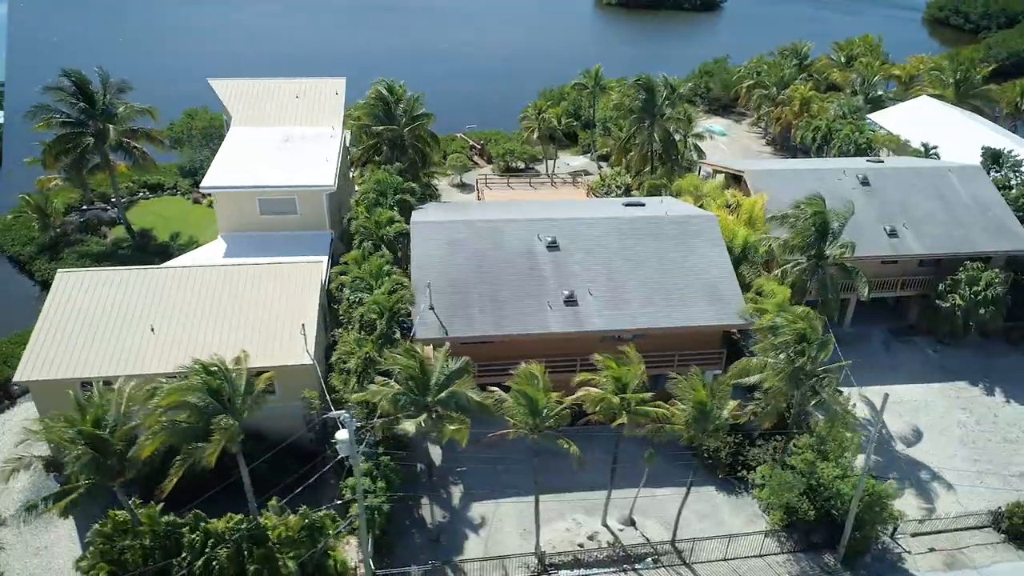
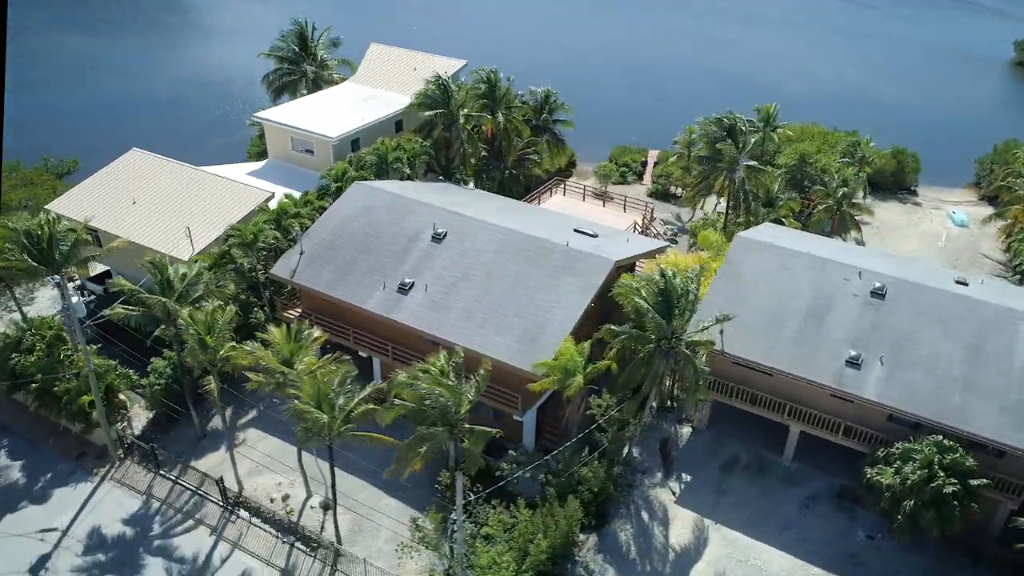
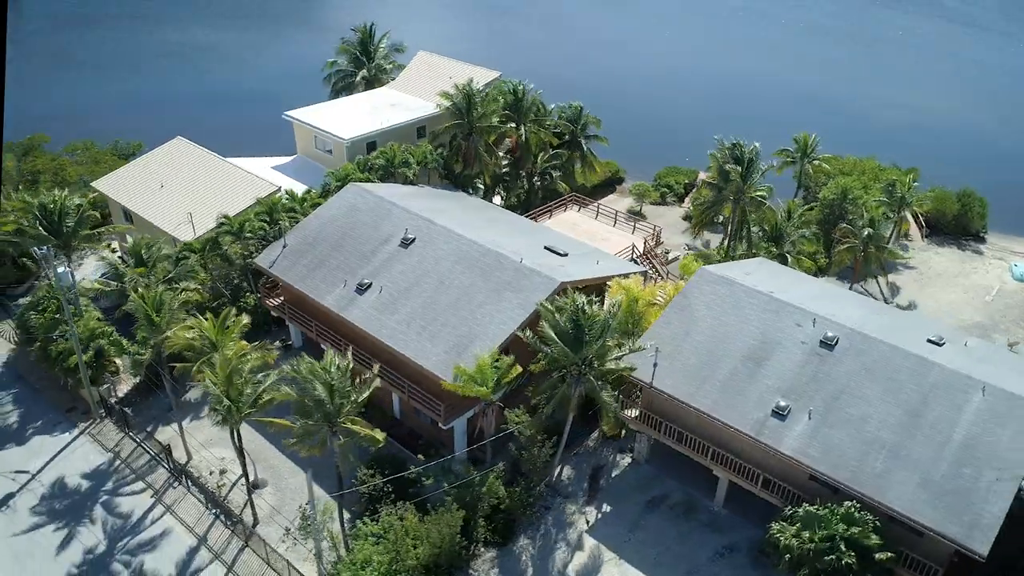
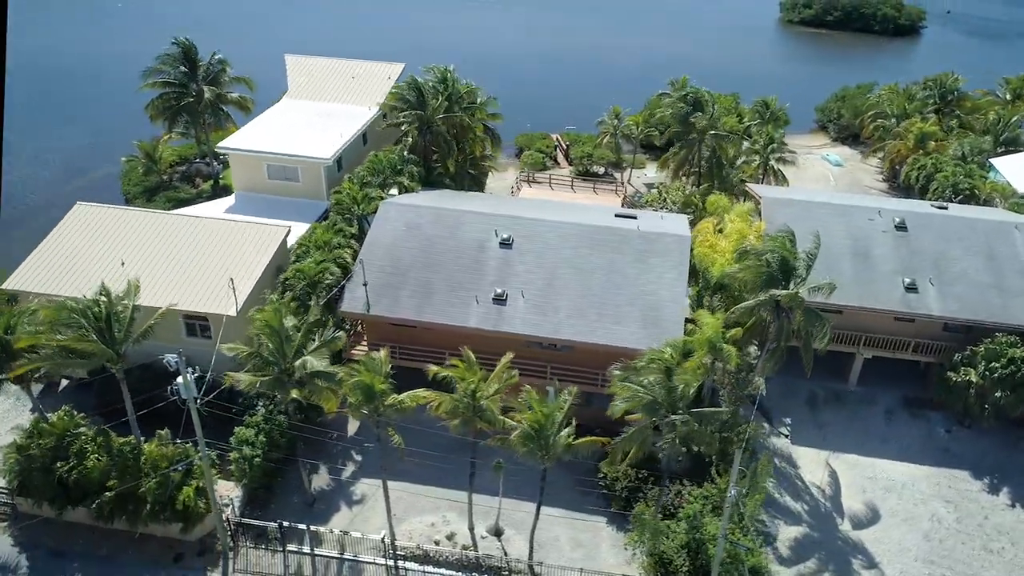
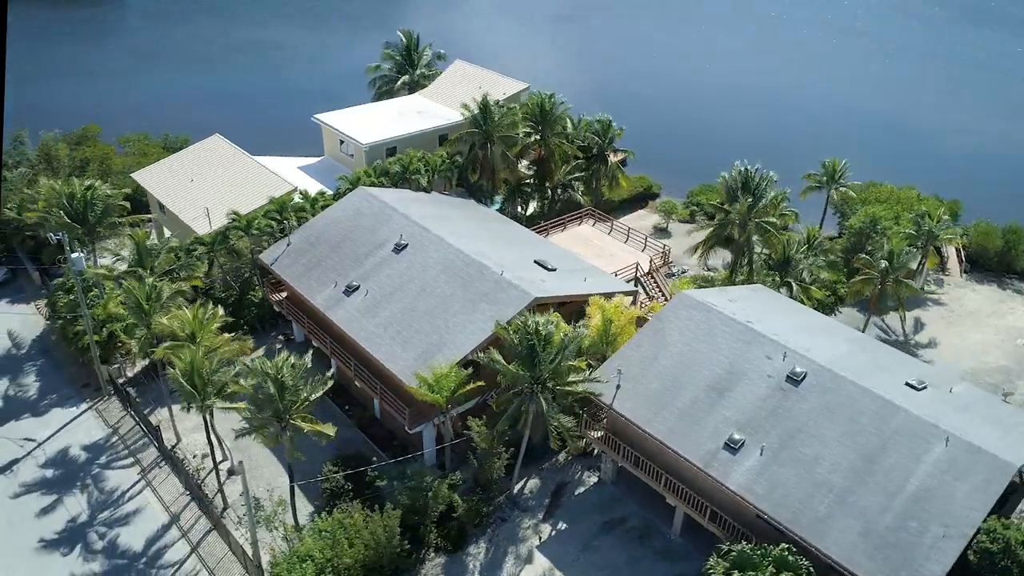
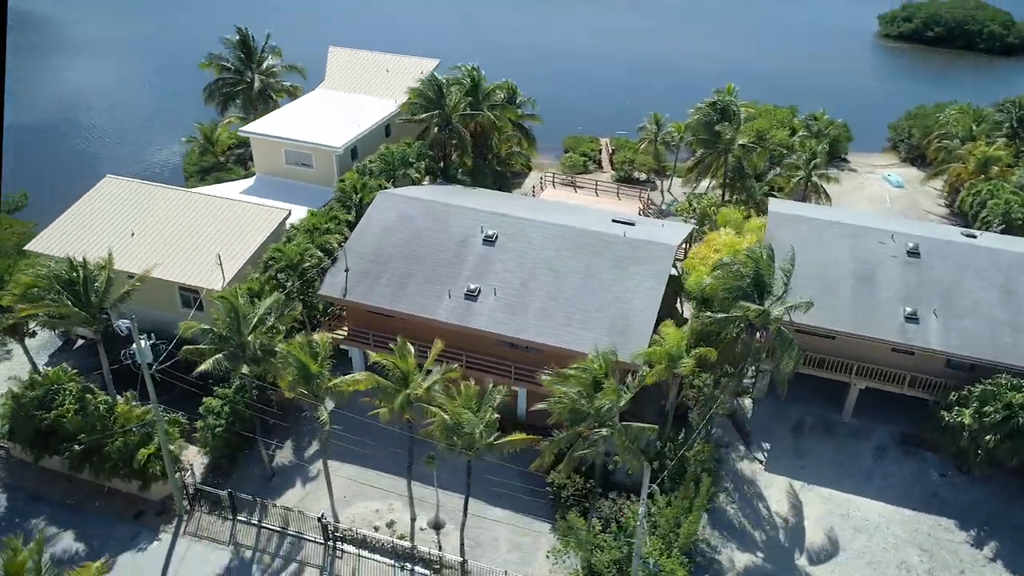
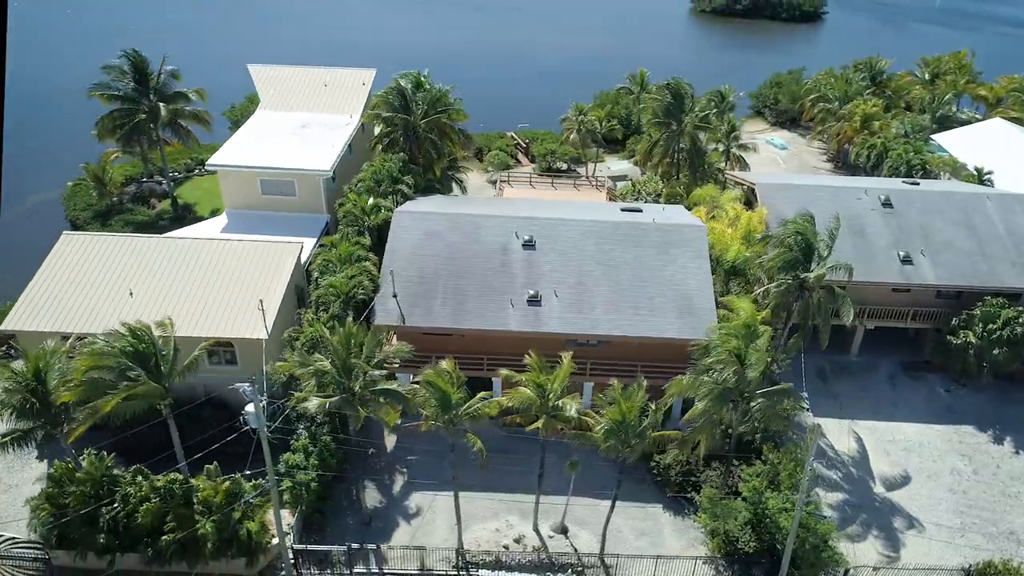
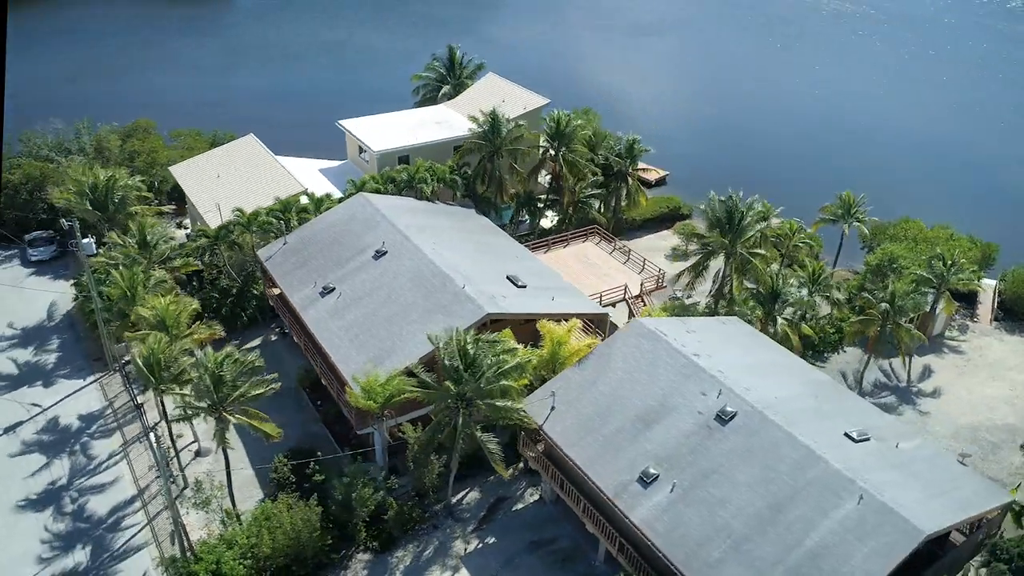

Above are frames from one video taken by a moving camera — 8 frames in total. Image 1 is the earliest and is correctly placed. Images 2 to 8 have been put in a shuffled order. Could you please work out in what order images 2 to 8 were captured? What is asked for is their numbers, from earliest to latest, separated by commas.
7, 4, 6, 2, 3, 5, 8
